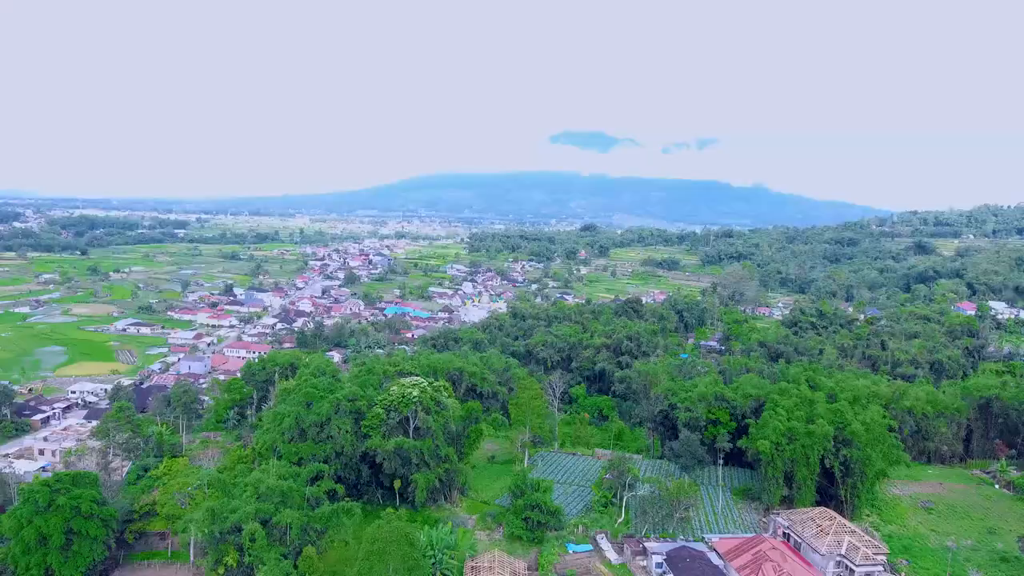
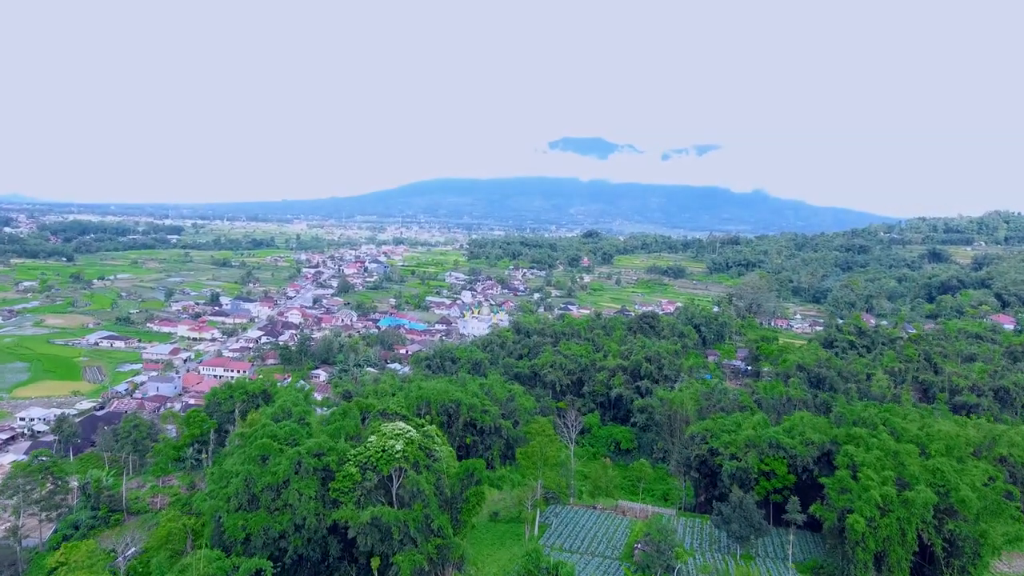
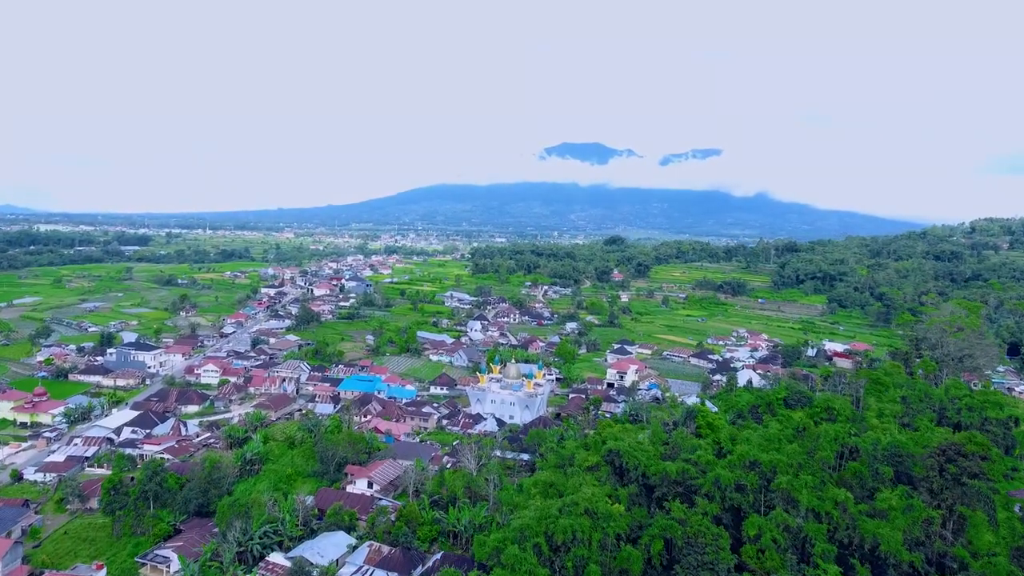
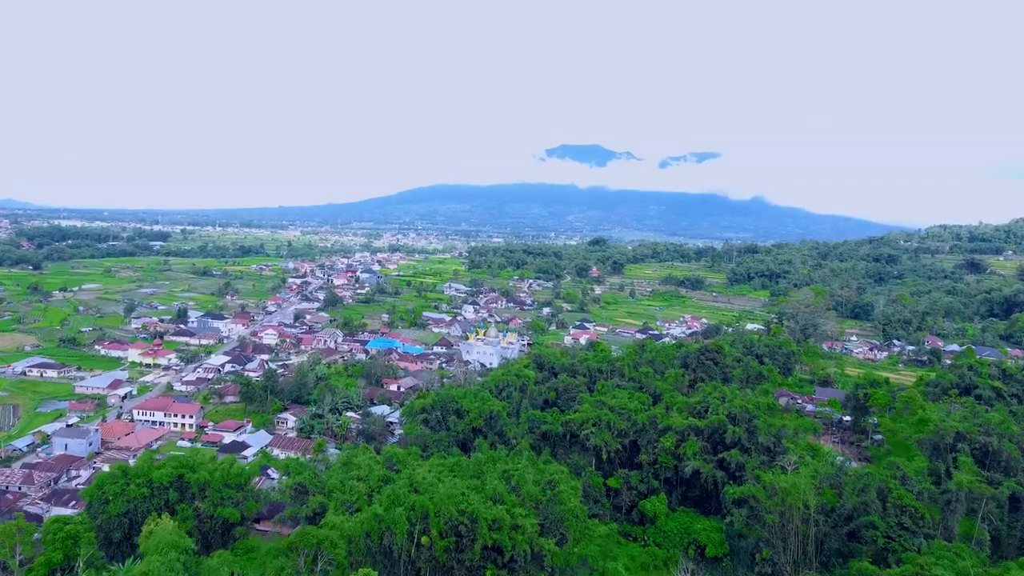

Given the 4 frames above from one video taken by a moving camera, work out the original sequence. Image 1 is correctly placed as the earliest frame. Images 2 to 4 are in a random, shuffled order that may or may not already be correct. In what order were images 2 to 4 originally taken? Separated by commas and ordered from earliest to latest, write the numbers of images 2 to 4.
2, 4, 3
